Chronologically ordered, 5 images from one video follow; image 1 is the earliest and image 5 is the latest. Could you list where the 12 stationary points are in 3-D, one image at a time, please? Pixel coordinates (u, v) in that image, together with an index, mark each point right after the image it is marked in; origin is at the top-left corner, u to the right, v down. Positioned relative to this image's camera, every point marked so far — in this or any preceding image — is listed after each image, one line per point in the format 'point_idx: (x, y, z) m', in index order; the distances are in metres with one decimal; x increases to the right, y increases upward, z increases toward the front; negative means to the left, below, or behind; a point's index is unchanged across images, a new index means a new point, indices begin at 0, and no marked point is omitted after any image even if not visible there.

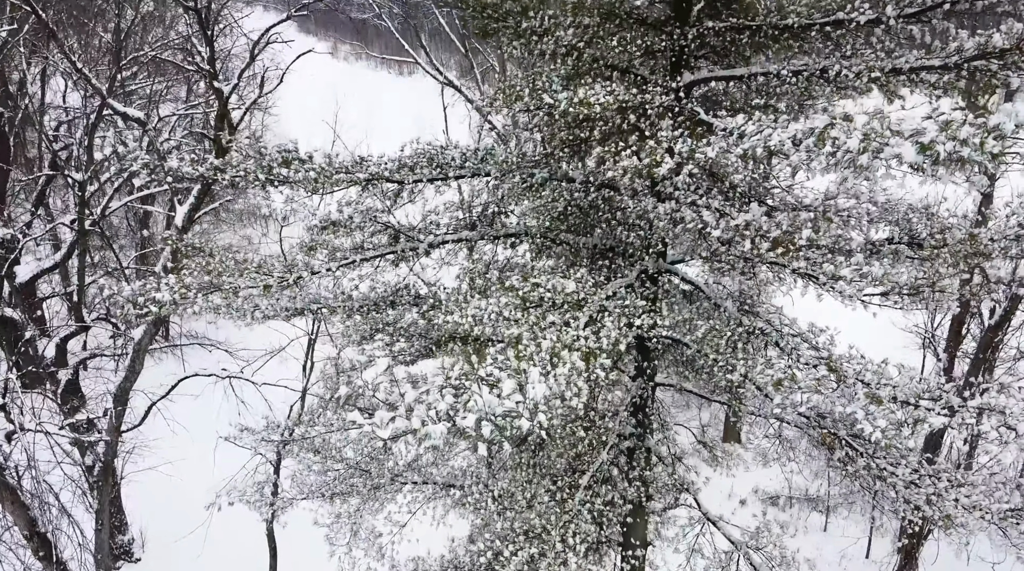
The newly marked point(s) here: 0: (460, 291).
0: (-0.4, -0.1, +7.0) m
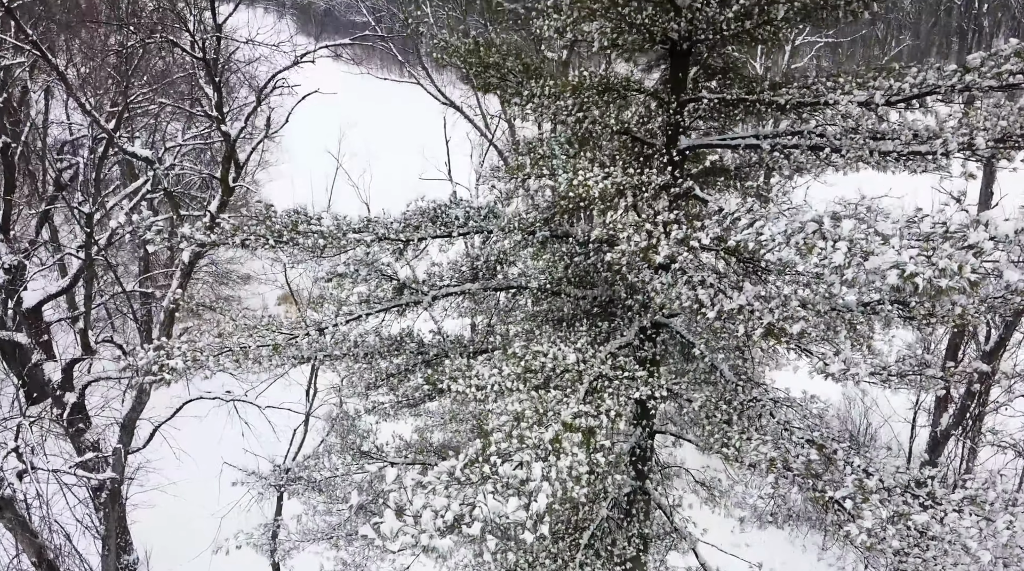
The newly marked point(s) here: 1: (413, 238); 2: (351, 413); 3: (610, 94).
0: (-0.4, -0.5, +7.2) m
1: (-0.9, +0.4, +7.0) m
2: (-1.6, -1.3, +8.3) m
3: (+0.7, +1.4, +6.3) m
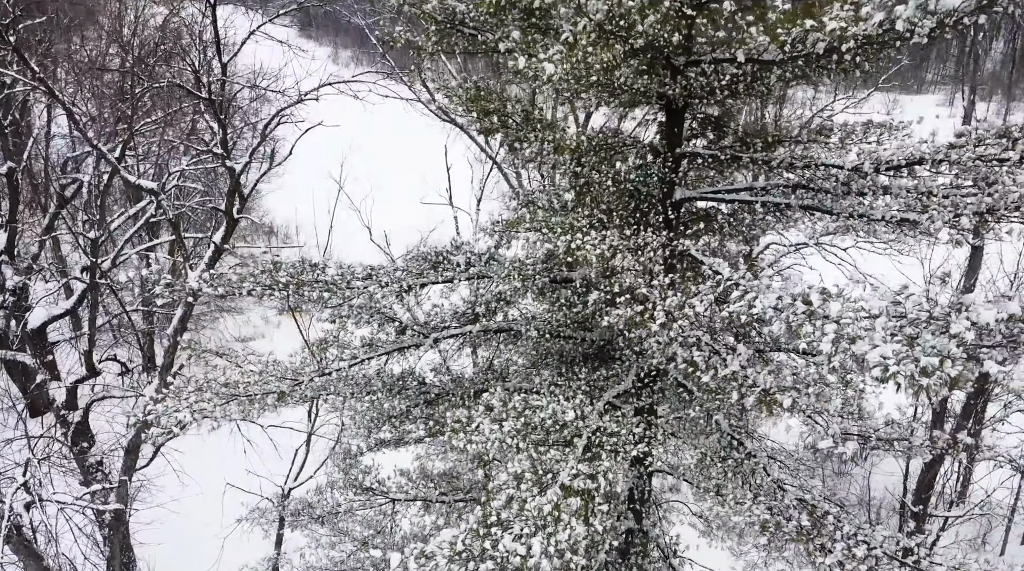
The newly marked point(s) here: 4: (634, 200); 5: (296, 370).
0: (-0.4, -0.9, +7.4) m
1: (-0.8, 0.0, +7.2) m
2: (-1.6, -1.7, +8.4) m
3: (+0.7, +1.0, +6.4) m
4: (+1.0, +0.7, +6.4) m
5: (-1.9, -0.7, +7.2) m
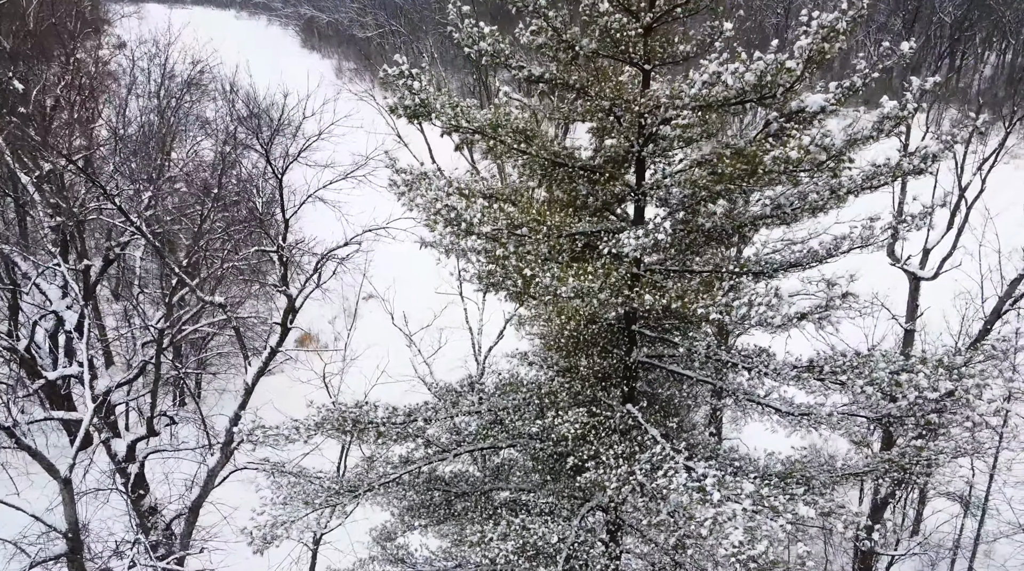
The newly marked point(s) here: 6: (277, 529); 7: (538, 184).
0: (-0.4, -2.5, +9.8) m
1: (-0.8, -1.5, +9.6) m
2: (-1.6, -3.3, +10.9) m
3: (+0.7, -0.6, +8.9) m
4: (+1.0, -0.9, +8.9) m
5: (-1.9, -2.3, +9.7) m
6: (-2.6, -2.7, +9.1) m
7: (+0.3, +1.1, +8.6) m
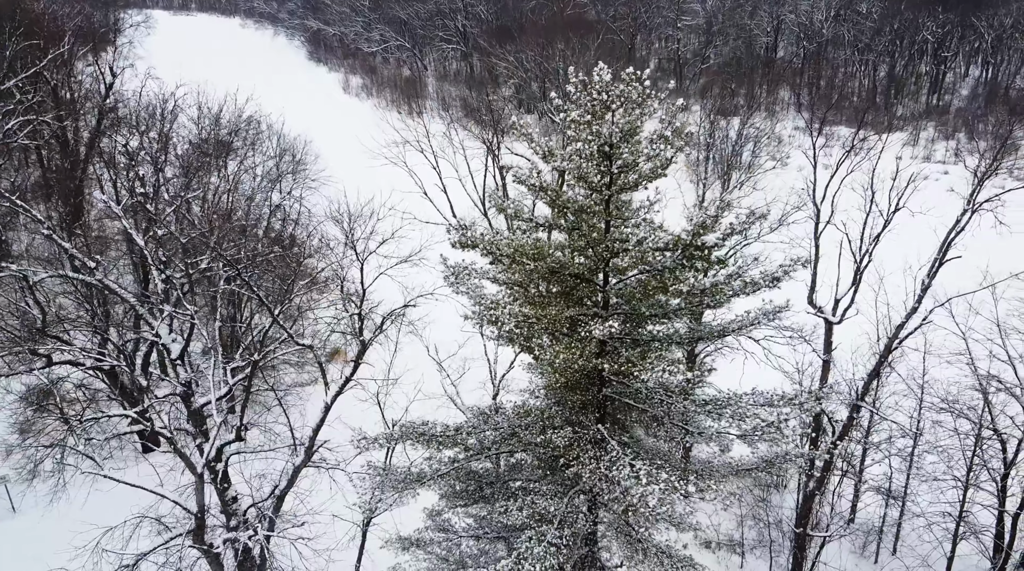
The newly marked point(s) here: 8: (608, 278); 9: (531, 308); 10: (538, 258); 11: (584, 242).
0: (-0.2, -3.6, +14.7) m
1: (-0.6, -2.6, +14.5) m
2: (-1.4, -4.3, +15.8) m
3: (+0.9, -1.7, +13.8) m
4: (+1.2, -2.0, +13.8) m
5: (-1.7, -3.4, +14.6) m
6: (-2.4, -3.7, +14.0) m
7: (+0.5, 0.0, +13.5) m
8: (+1.6, +0.2, +13.4) m
9: (+0.3, -0.3, +13.4) m
10: (+0.4, +0.4, +13.2) m
11: (+1.1, +0.7, +13.0) m
